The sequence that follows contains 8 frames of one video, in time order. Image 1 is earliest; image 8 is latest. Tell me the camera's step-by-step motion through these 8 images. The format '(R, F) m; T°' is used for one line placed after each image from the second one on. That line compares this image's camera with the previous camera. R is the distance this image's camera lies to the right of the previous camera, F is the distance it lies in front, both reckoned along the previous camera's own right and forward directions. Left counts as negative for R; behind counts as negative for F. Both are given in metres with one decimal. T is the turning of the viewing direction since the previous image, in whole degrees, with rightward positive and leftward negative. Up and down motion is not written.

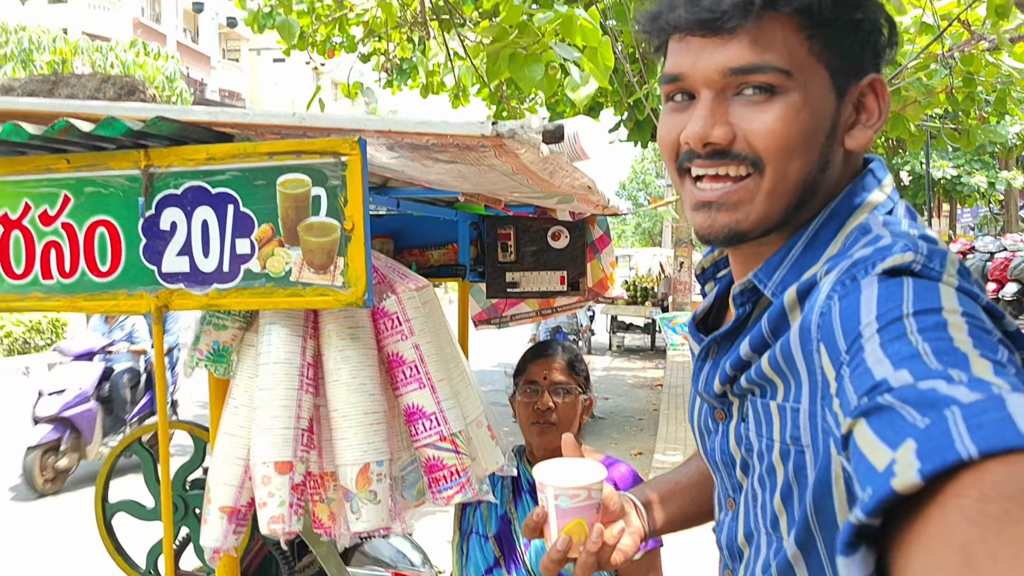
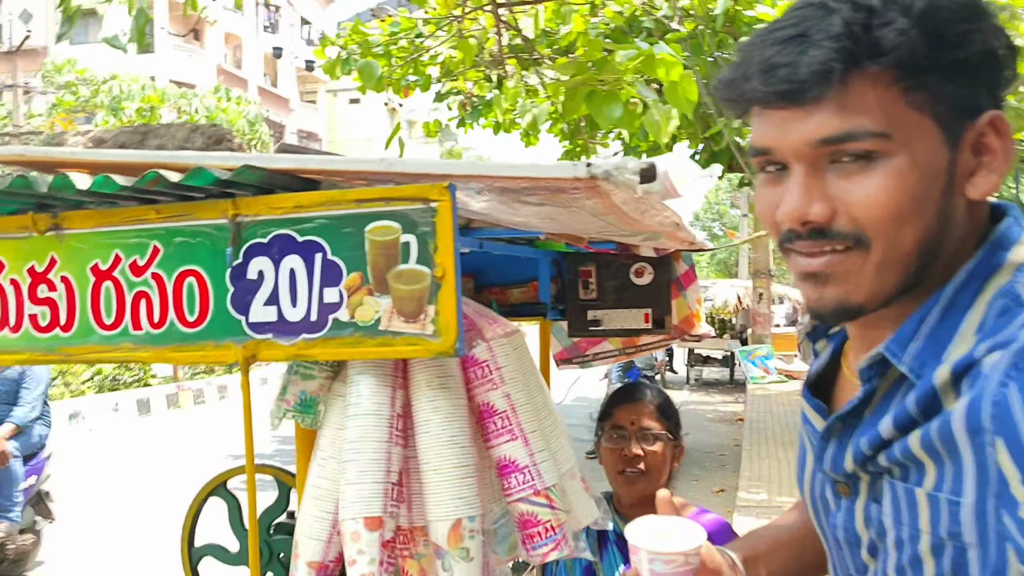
(-0.1, +0.1) m; -5°
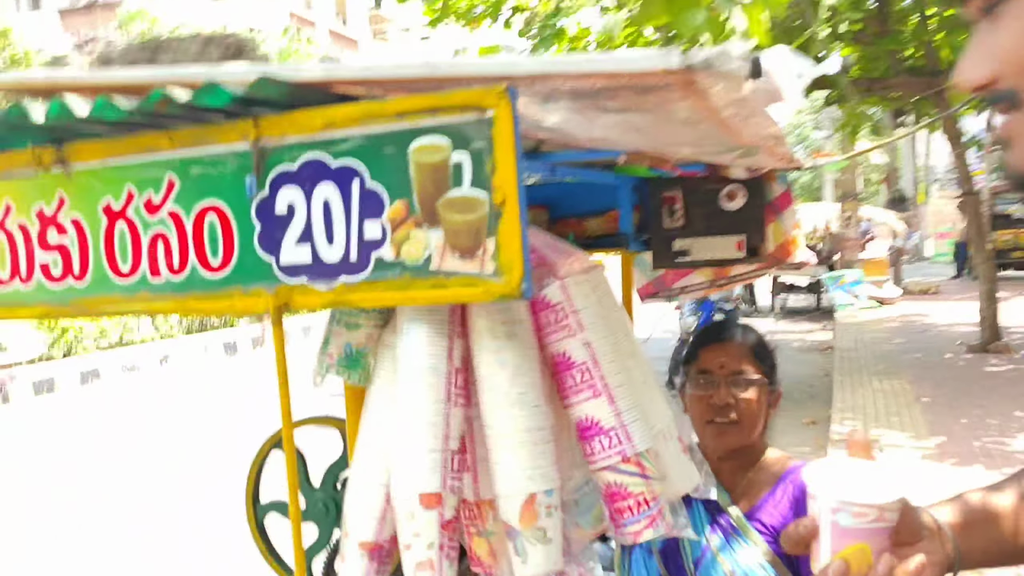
(0.0, +0.3) m; -5°
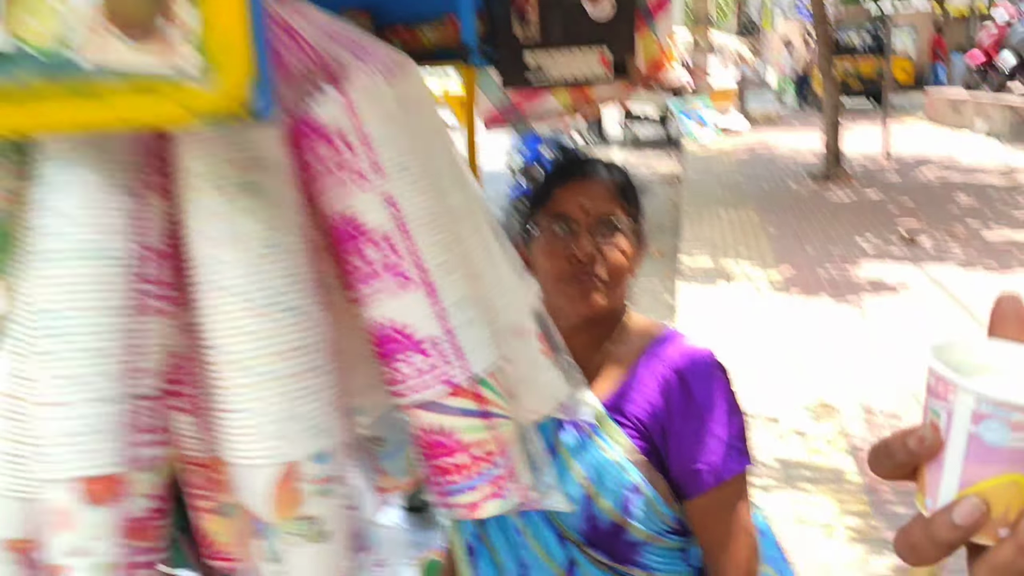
(+0.1, +0.6) m; +10°
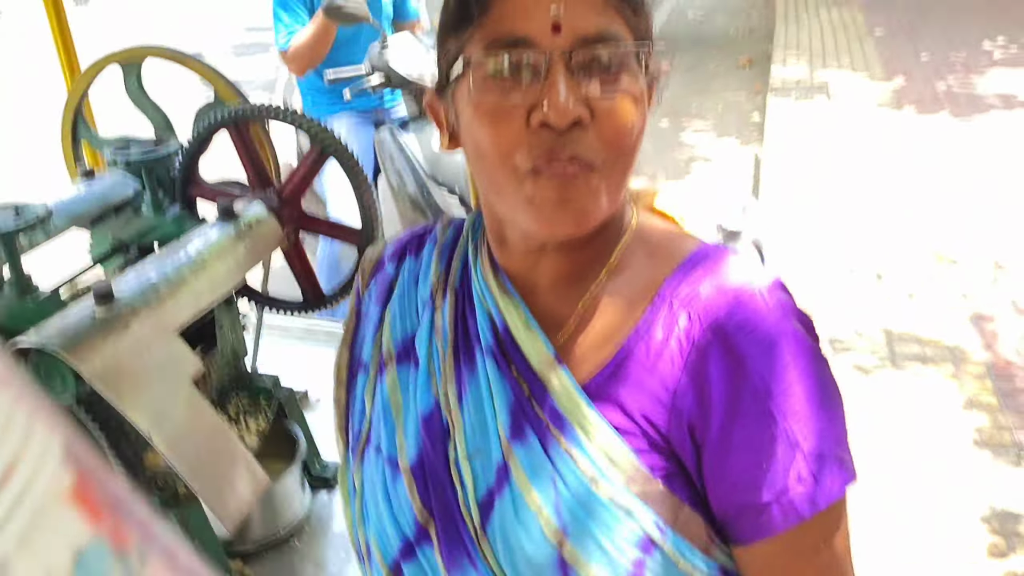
(+0.2, +0.8) m; -6°
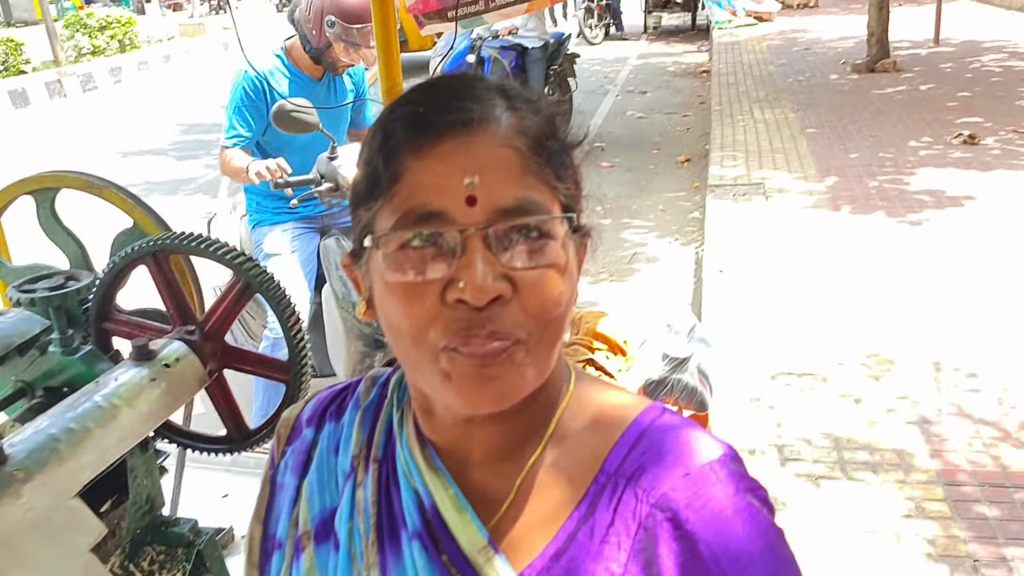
(0.0, +0.1) m; +3°
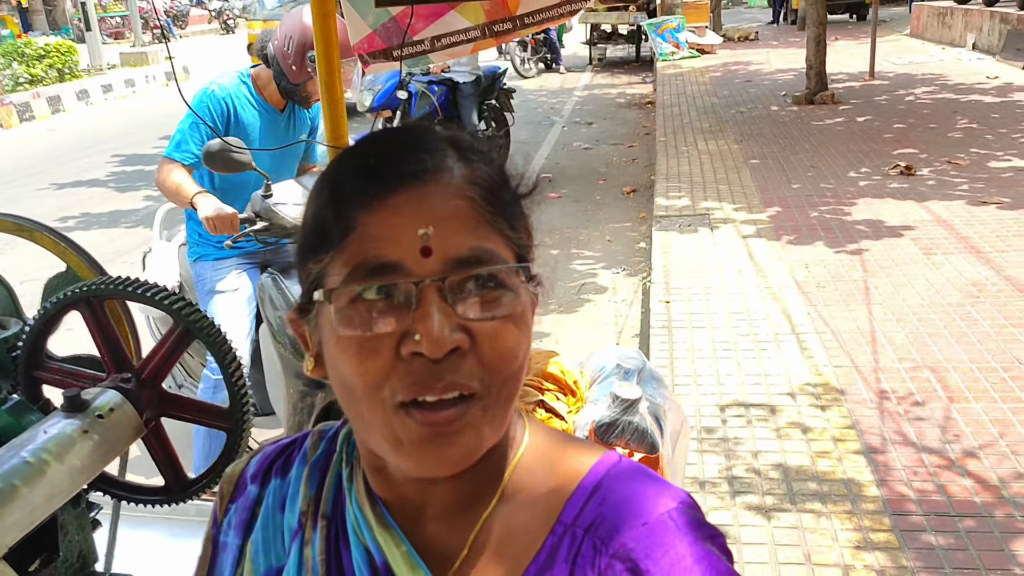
(0.0, 0.0) m; +3°
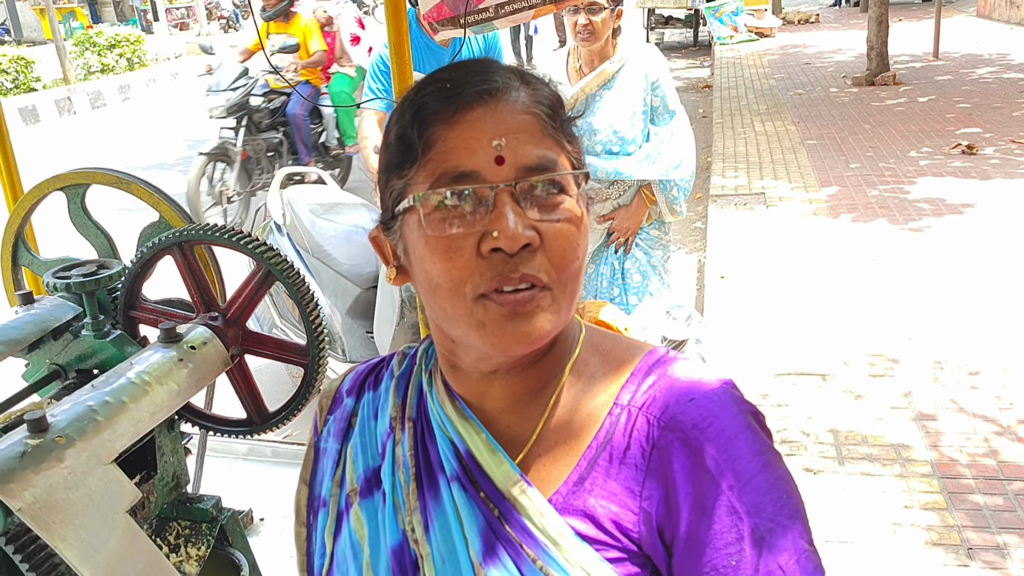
(0.0, -0.1) m; -4°
